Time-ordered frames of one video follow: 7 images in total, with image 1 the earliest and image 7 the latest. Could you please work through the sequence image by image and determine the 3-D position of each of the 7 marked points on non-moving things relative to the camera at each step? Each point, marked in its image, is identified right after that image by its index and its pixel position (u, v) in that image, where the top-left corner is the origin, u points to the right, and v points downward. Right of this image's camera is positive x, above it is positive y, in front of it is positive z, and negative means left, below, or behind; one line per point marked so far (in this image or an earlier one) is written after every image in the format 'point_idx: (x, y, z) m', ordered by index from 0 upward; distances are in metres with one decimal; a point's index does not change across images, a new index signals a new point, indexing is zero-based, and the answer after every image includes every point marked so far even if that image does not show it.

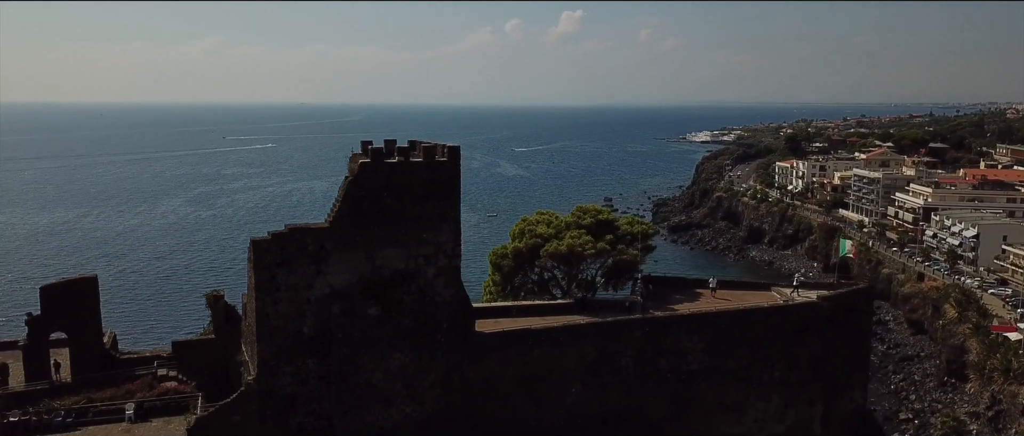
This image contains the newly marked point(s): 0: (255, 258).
0: (-3.8, -0.6, +12.0) m
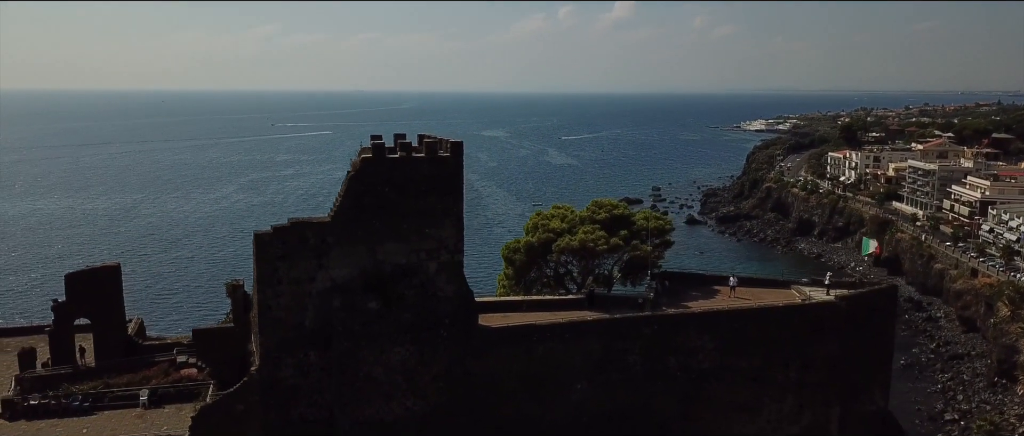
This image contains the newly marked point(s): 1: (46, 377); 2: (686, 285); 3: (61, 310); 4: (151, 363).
0: (-3.8, -0.5, +12.2) m
1: (-8.5, -2.9, +15.0) m
2: (+3.8, -1.5, +17.7) m
3: (-8.8, -1.8, +15.9) m
4: (-7.0, -2.8, +15.7) m
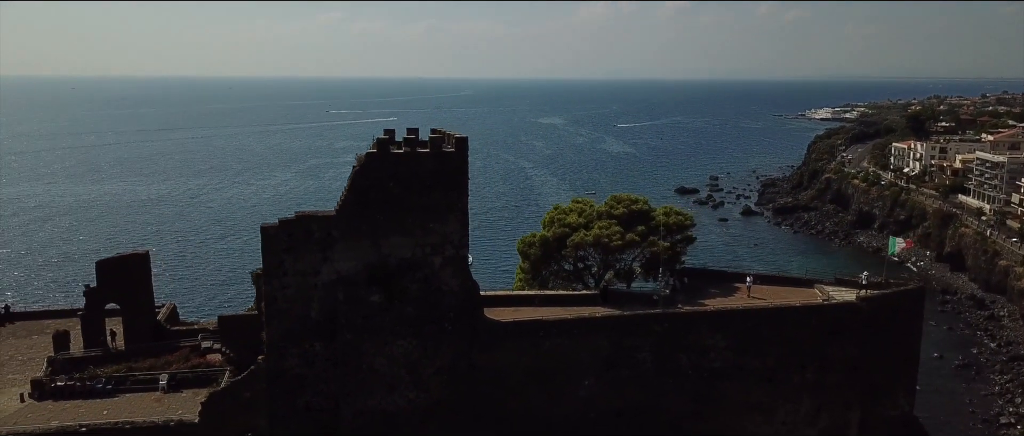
0: (-3.8, -0.4, +12.5) m
1: (-8.3, -2.7, +15.6) m
2: (+4.1, -1.4, +17.5) m
3: (-8.5, -1.6, +16.6) m
4: (-6.7, -2.6, +16.3) m
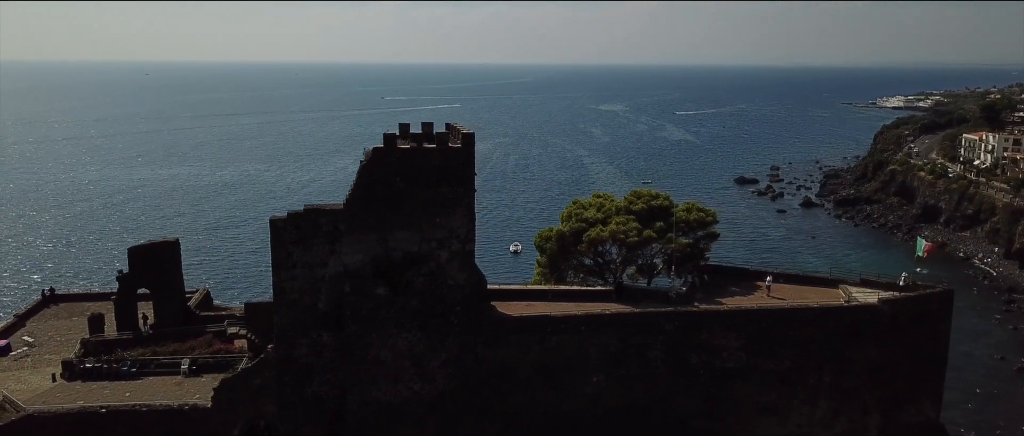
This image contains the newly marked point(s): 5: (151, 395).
0: (-3.8, -0.3, +12.8) m
1: (-8.1, -2.5, +16.3) m
2: (+4.5, -1.3, +17.2) m
3: (-8.2, -1.3, +17.3) m
4: (-6.4, -2.4, +16.8) m
5: (-6.2, -3.1, +14.1) m
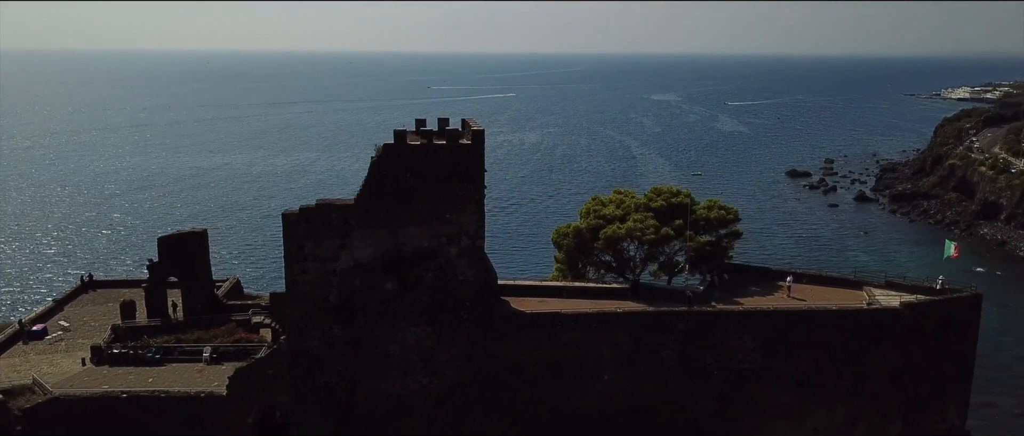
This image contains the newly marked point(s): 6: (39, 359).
0: (-3.6, -0.2, +13.1) m
1: (-7.8, -2.3, +16.9) m
2: (+4.9, -1.3, +17.0) m
3: (-7.8, -1.1, +17.8) m
4: (-6.1, -2.2, +17.3) m
5: (-6.1, -2.9, +14.6) m
6: (-9.3, -2.8, +16.0) m
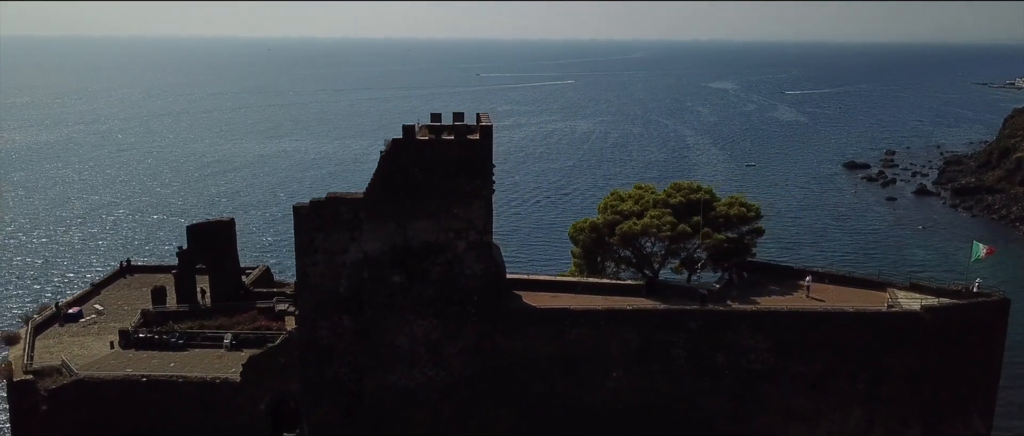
0: (-3.5, -0.1, +13.3) m
1: (-7.4, -2.0, +17.4) m
2: (+5.2, -1.2, +16.7) m
3: (-7.4, -0.9, +18.3) m
4: (-5.7, -2.0, +17.7) m
5: (-5.9, -2.8, +15.1) m
6: (-9.0, -2.5, +16.7) m
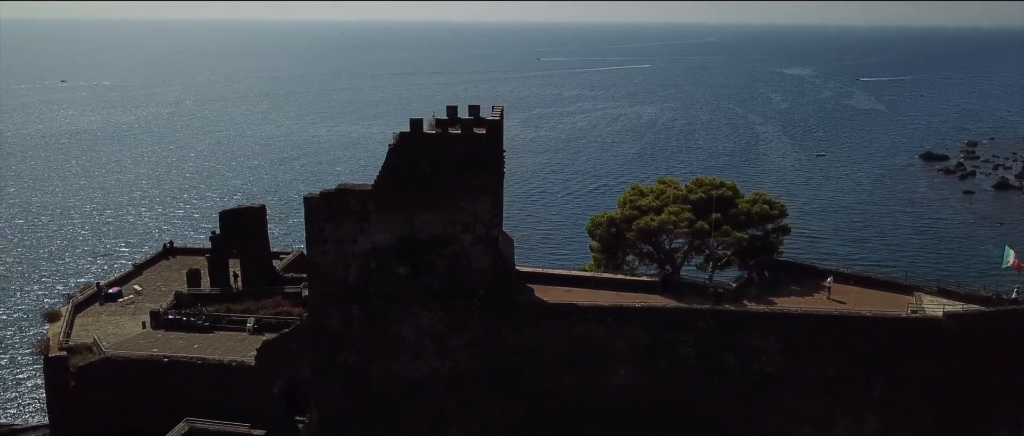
0: (-3.4, +0.1, +13.6) m
1: (-7.0, -1.7, +18.1) m
2: (+5.5, -1.2, +16.2) m
3: (-6.8, -0.5, +19.0) m
4: (-5.3, -1.7, +18.2) m
5: (-5.7, -2.5, +15.6) m
6: (-8.7, -2.2, +17.5) m
